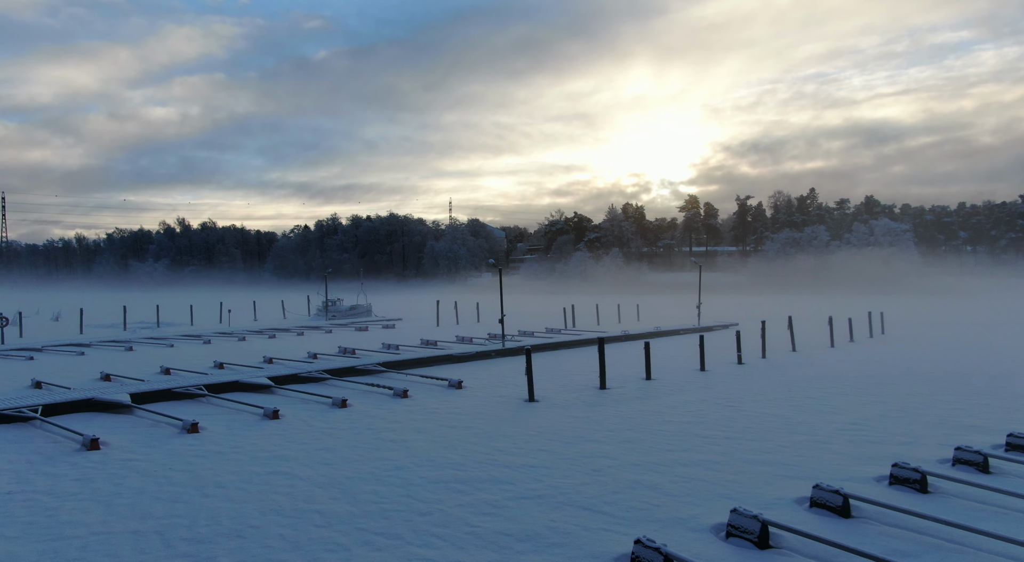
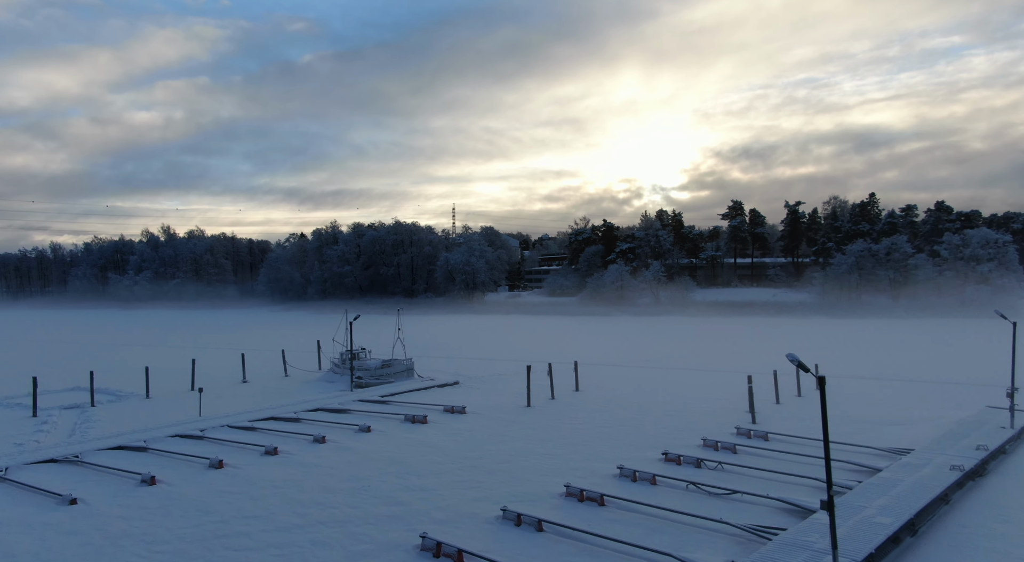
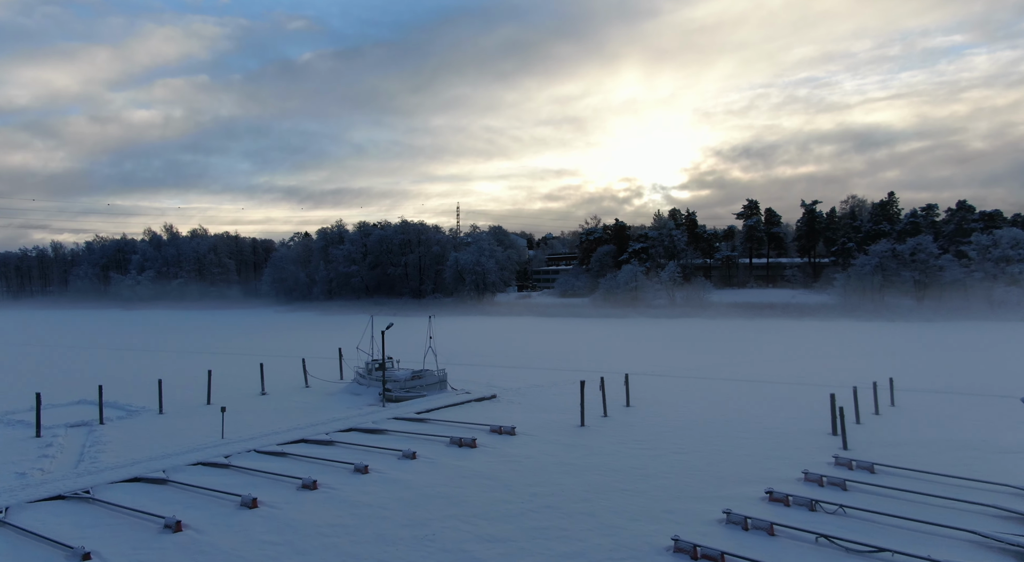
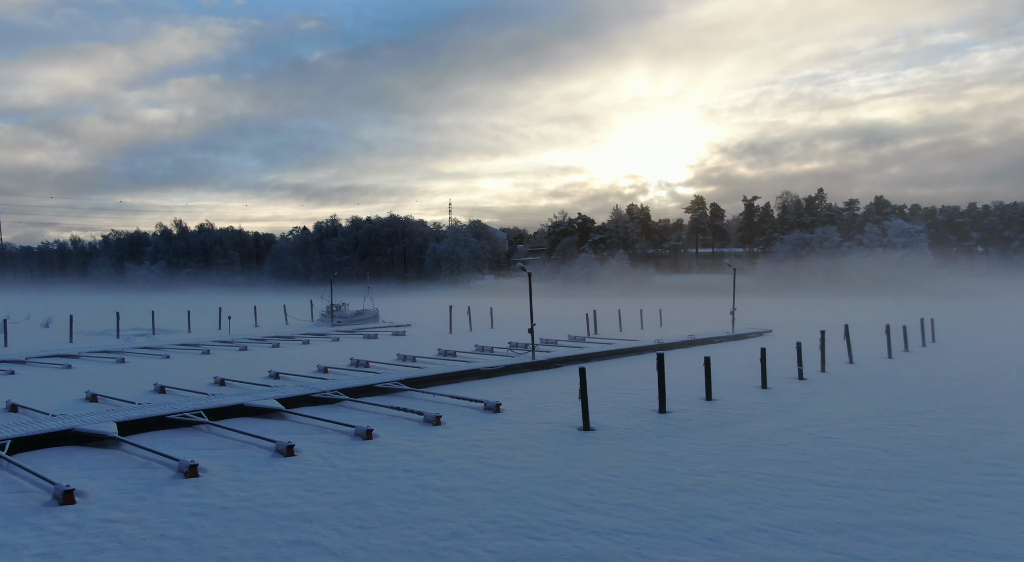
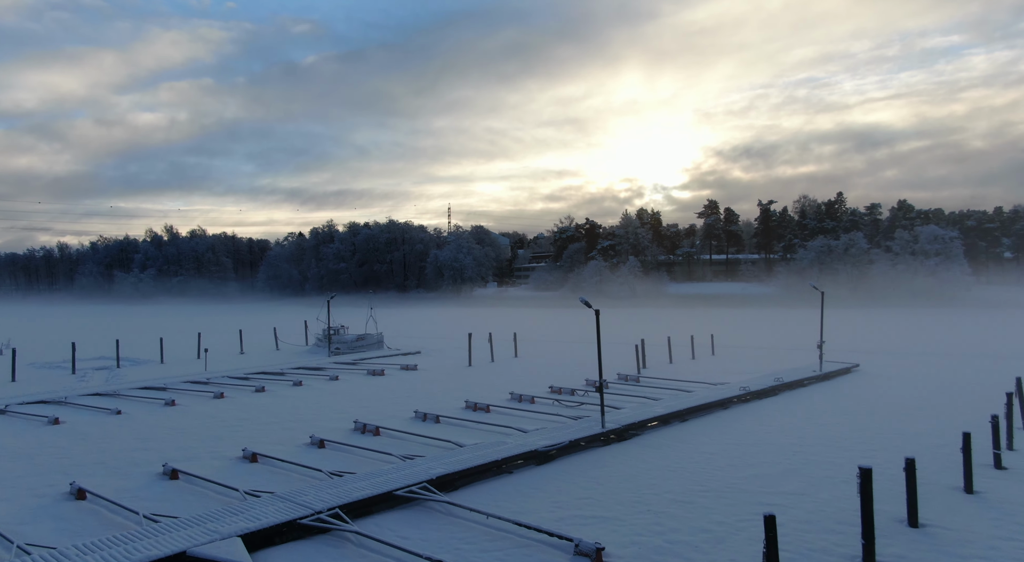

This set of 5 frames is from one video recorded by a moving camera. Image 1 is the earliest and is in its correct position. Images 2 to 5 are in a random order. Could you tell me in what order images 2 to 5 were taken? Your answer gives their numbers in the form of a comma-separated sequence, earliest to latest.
4, 5, 2, 3
